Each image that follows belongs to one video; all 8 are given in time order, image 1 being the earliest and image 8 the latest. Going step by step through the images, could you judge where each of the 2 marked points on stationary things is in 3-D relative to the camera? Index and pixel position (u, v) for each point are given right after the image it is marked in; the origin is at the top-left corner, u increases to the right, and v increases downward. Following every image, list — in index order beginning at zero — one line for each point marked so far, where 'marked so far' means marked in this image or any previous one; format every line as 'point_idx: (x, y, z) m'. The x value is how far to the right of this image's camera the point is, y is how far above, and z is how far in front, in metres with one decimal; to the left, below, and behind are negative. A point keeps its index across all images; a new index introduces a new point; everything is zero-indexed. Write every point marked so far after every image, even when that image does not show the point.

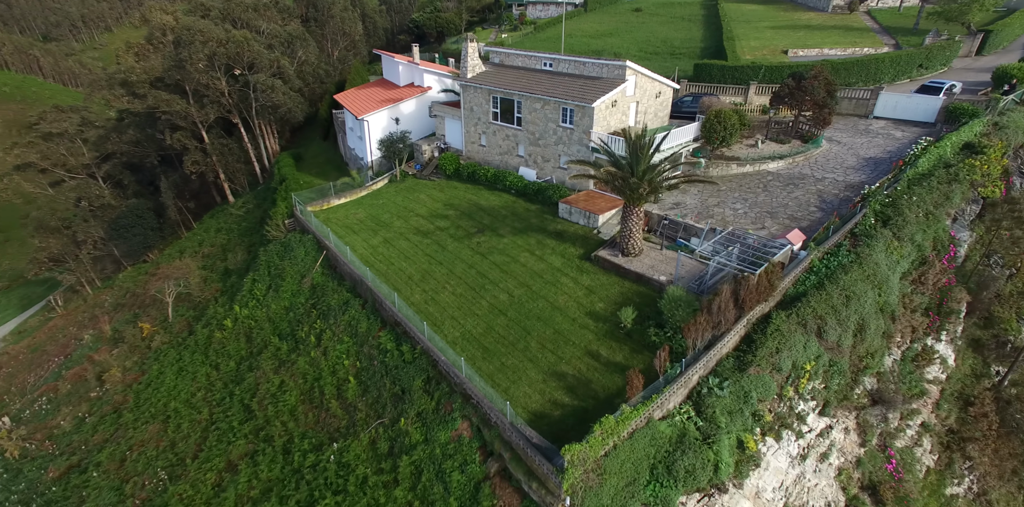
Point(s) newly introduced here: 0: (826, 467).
0: (+11.3, -7.5, +16.3) m
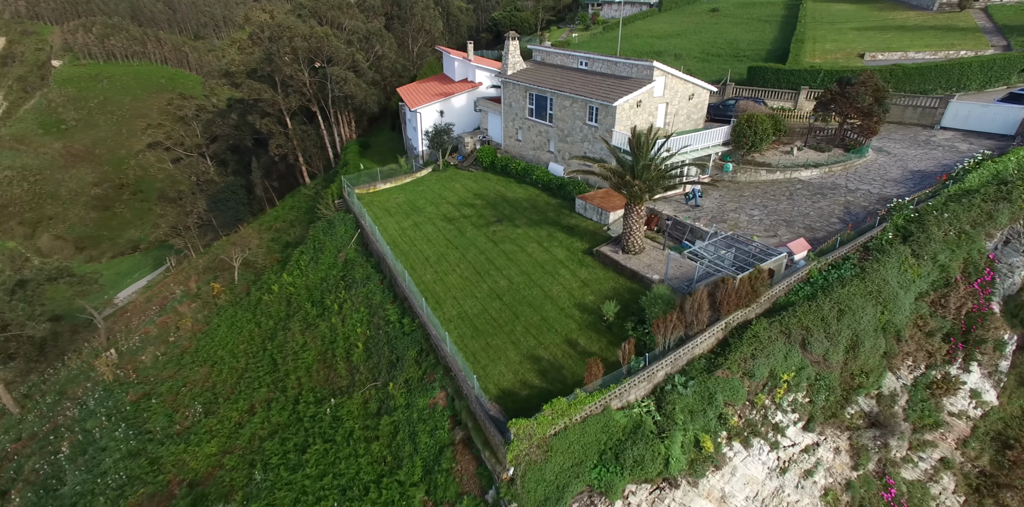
0: (+10.3, -7.9, +15.7) m
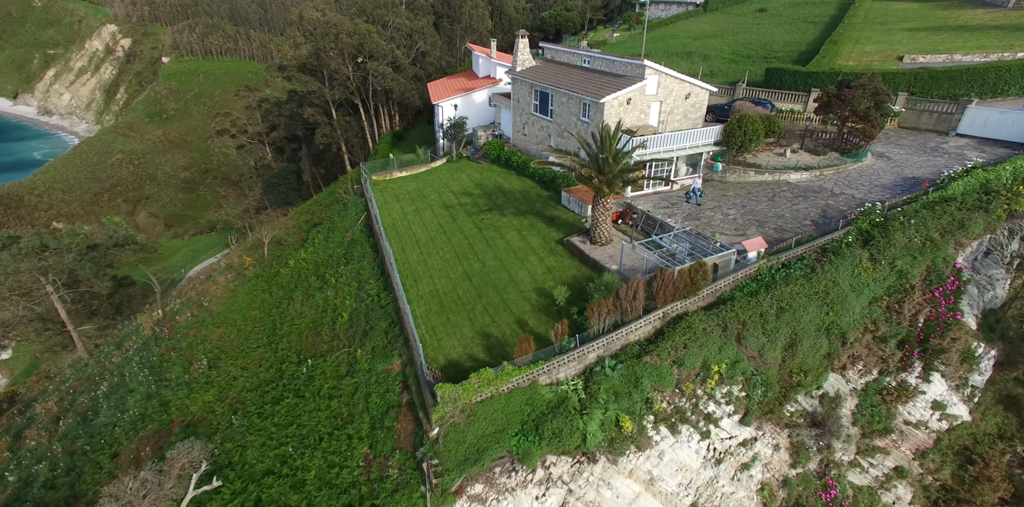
0: (+8.2, -7.8, +15.8) m
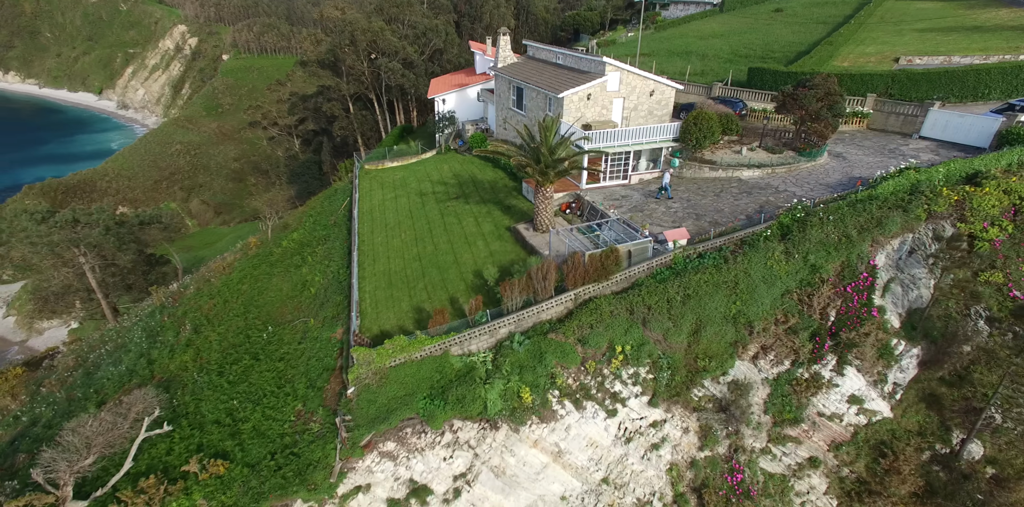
0: (+5.2, -7.4, +16.5) m
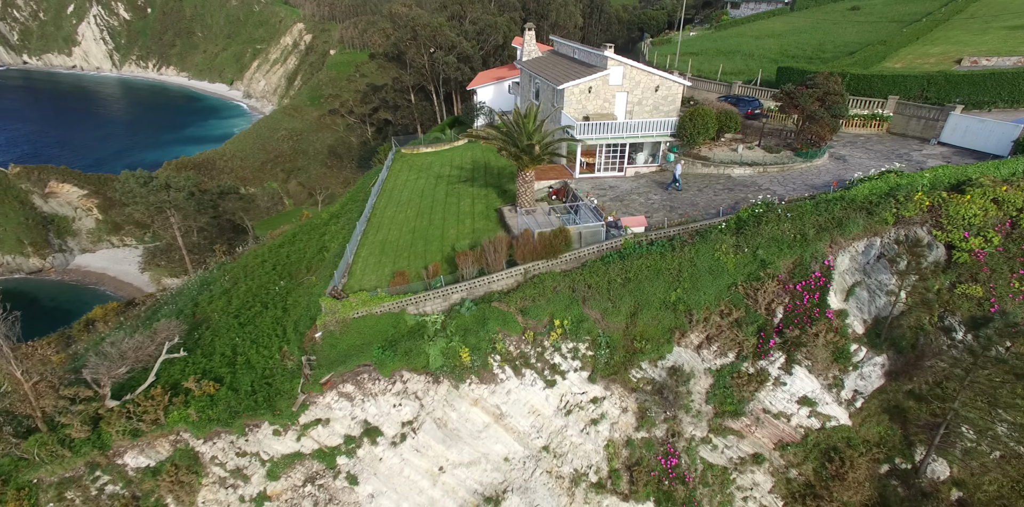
0: (+3.0, -6.8, +17.3) m
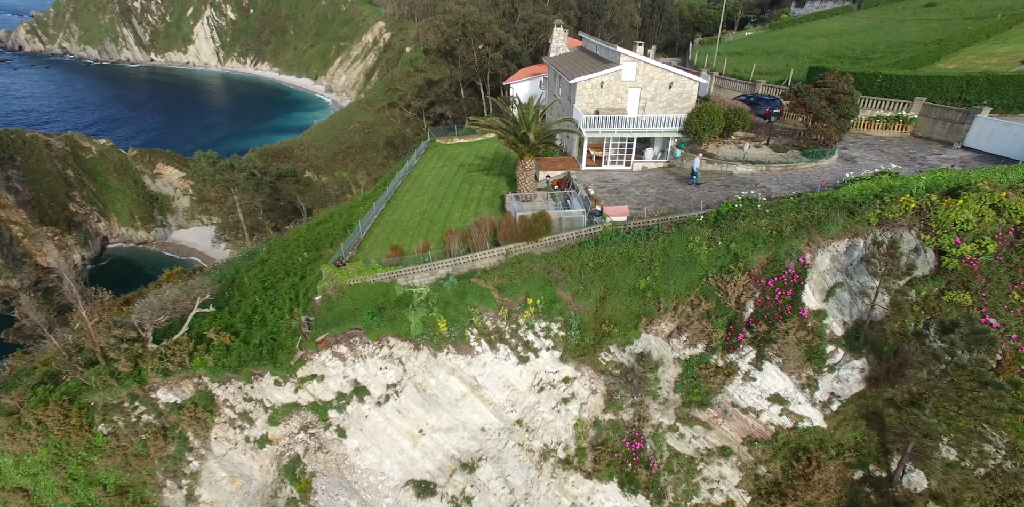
0: (+2.0, -6.2, +18.1) m
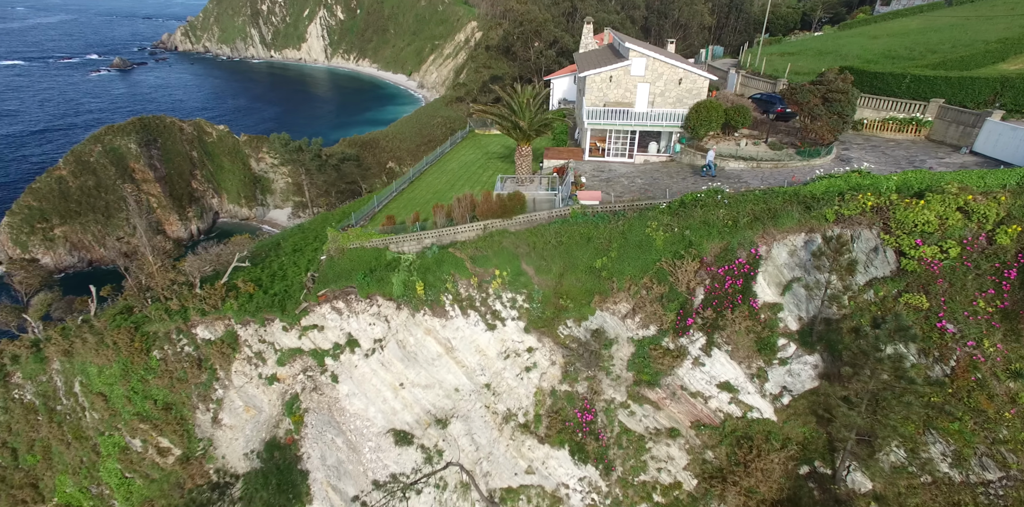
0: (+0.5, -5.3, +19.5) m
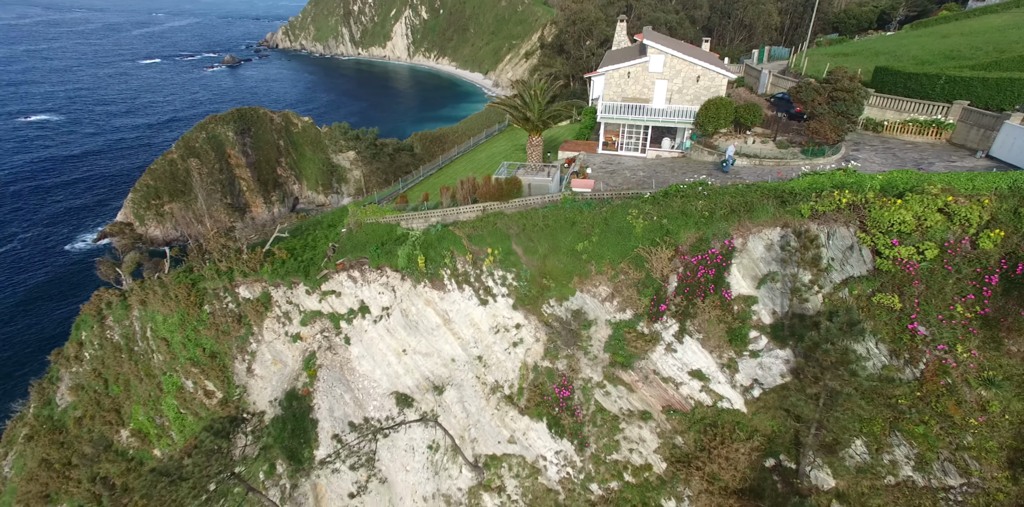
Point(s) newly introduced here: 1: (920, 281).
0: (-0.1, -4.5, +20.8) m
1: (+13.2, -0.9, +14.3) m
